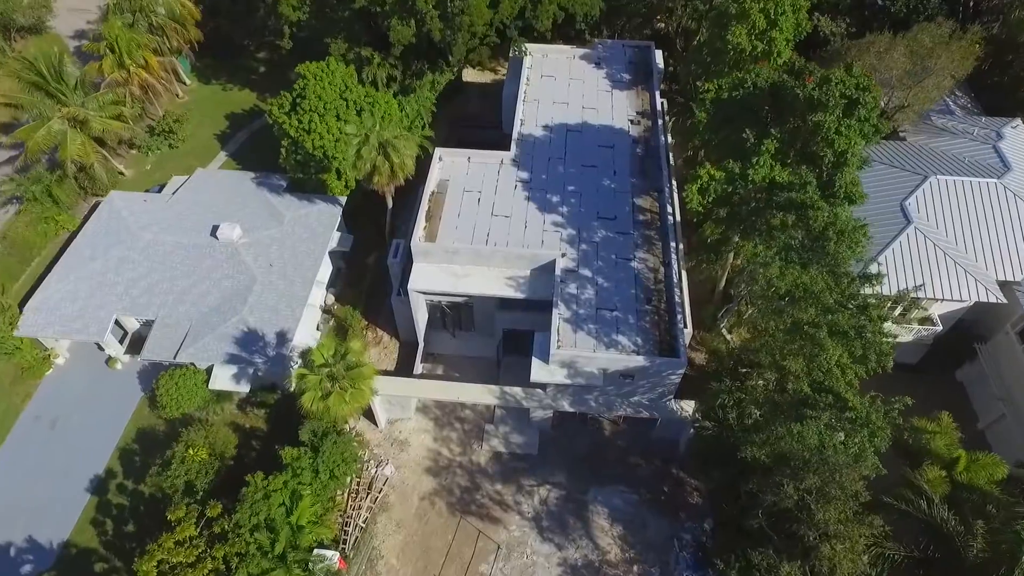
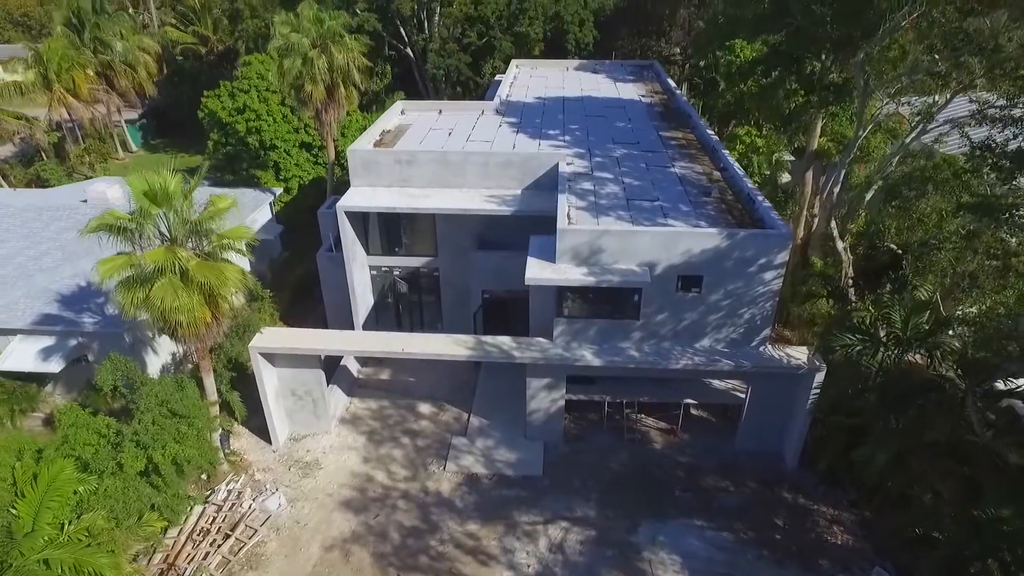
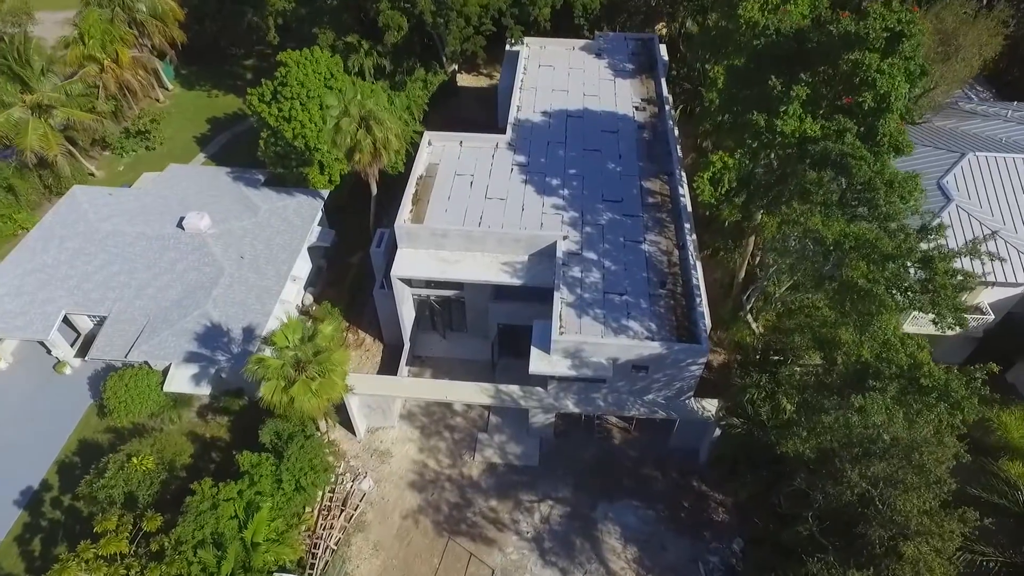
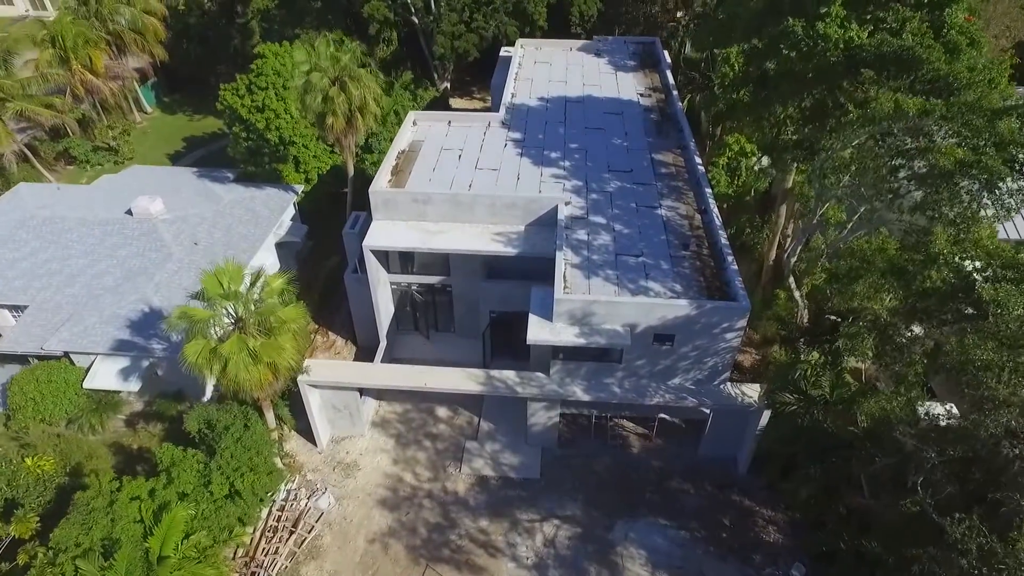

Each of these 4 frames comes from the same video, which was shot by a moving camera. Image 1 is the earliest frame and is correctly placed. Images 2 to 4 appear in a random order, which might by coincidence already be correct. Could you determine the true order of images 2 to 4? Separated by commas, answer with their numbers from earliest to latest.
3, 4, 2
